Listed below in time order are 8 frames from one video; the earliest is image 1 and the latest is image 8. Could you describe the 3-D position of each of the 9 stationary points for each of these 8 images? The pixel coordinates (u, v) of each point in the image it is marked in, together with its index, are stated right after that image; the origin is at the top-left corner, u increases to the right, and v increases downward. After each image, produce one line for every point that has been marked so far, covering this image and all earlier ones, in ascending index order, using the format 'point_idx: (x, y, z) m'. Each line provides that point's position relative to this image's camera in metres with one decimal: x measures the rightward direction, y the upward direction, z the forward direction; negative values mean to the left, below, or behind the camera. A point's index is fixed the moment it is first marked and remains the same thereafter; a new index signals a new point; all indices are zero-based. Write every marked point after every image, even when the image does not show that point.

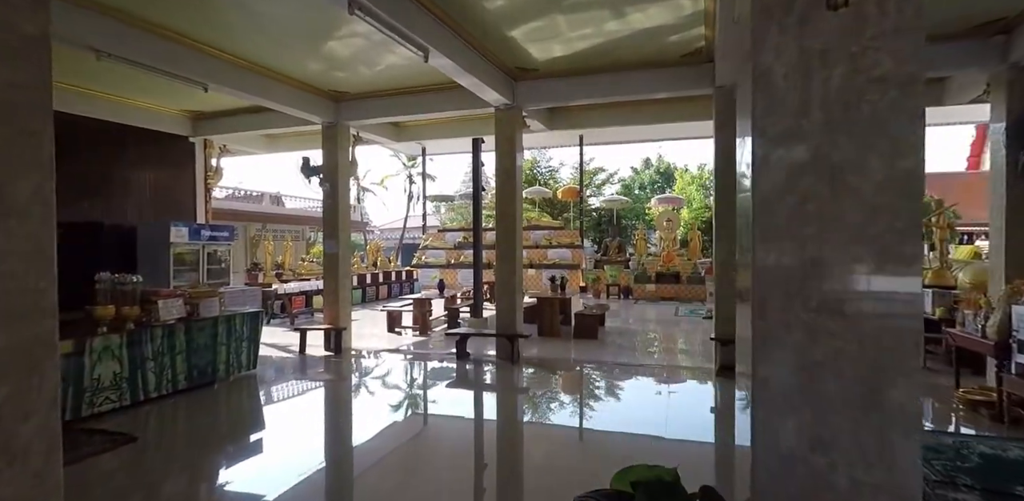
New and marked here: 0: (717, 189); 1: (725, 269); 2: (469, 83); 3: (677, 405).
0: (+1.8, +0.6, +4.6) m
1: (+1.9, -0.2, +4.6) m
2: (-0.4, +1.5, +4.5) m
3: (+1.4, -1.2, +4.5) m
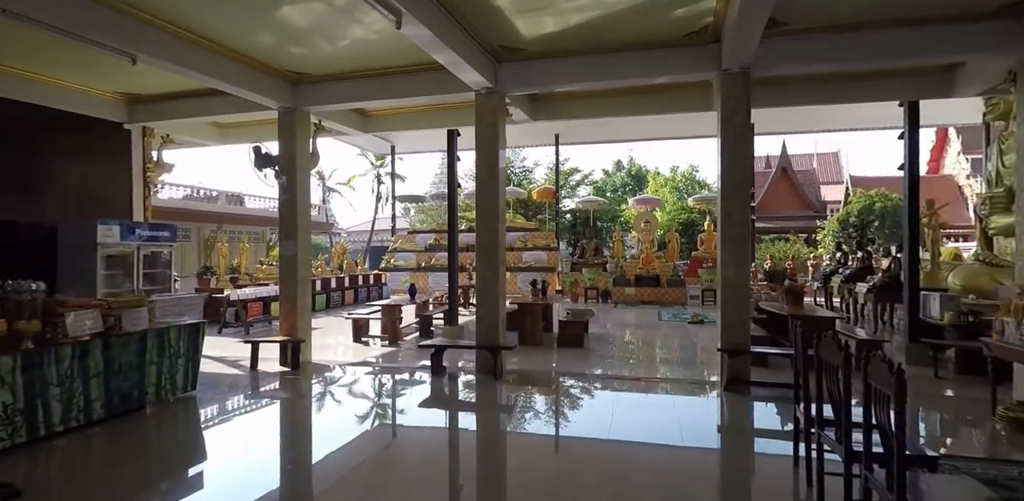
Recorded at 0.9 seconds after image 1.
0: (+1.7, +0.5, +4.1) m
1: (+1.7, -0.2, +4.1) m
2: (-0.5, +1.5, +4.0) m
3: (+1.3, -1.2, +4.0) m
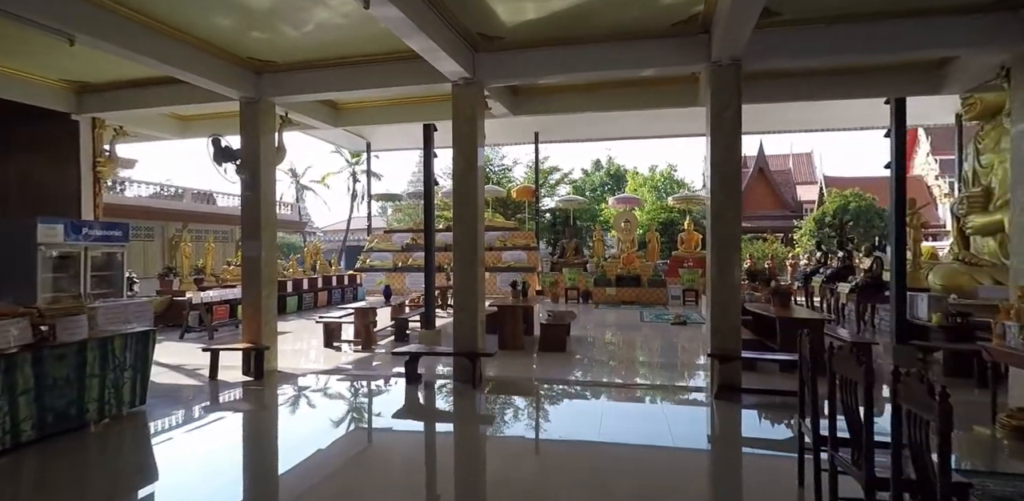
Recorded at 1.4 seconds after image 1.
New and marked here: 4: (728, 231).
0: (+1.5, +0.5, +4.0) m
1: (+1.6, -0.2, +3.9) m
2: (-0.7, +1.5, +3.7) m
3: (+1.1, -1.2, +3.8) m
4: (+1.6, +0.1, +3.9) m
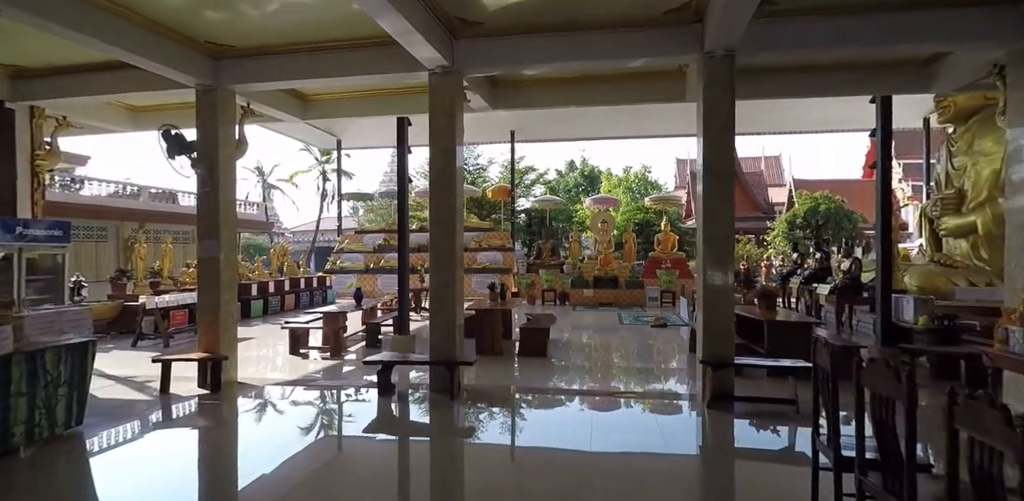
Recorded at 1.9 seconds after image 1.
0: (+1.4, +0.5, +3.8) m
1: (+1.5, -0.2, +3.8) m
2: (-0.8, +1.4, +3.4) m
3: (+1.0, -1.2, +3.6) m
4: (+1.5, +0.1, +3.7) m
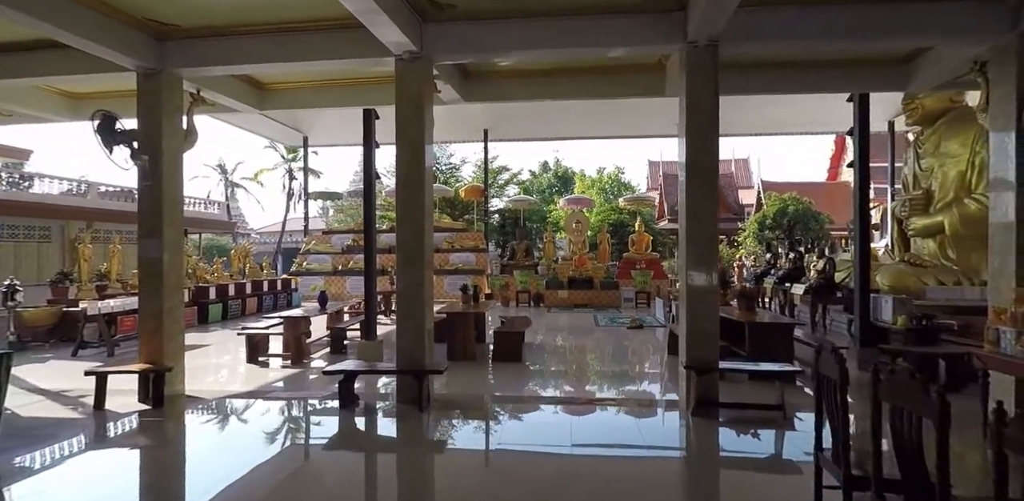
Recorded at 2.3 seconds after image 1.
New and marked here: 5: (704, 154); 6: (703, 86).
0: (+1.2, +0.5, +3.6) m
1: (+1.3, -0.2, +3.6) m
2: (-0.9, +1.5, +3.1) m
3: (+0.8, -1.2, +3.4) m
4: (+1.3, +0.1, +3.6) m
5: (+1.3, +0.7, +3.6) m
6: (+1.3, +1.1, +3.6) m
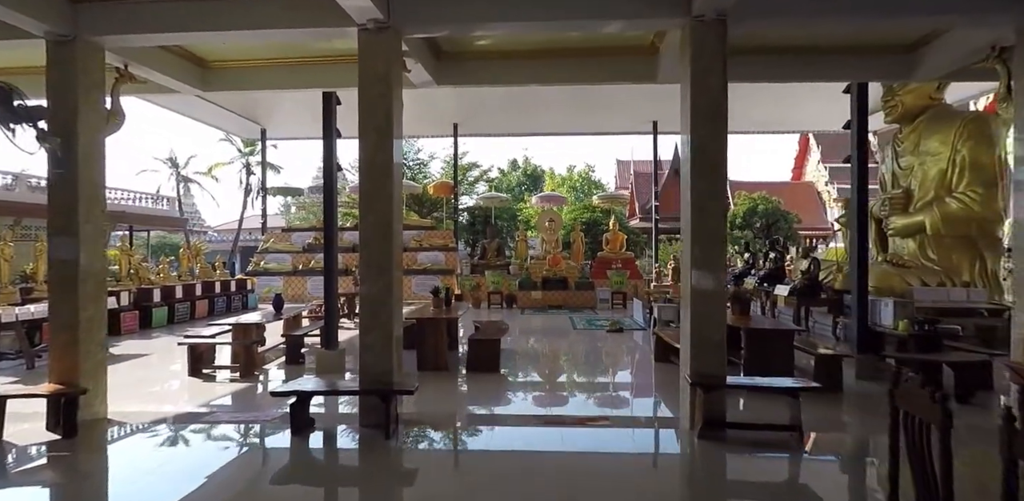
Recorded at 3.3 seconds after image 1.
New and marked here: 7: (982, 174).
0: (+1.1, +0.5, +3.2) m
1: (+1.2, -0.2, +3.2) m
2: (-1.0, +1.4, +2.6) m
3: (+0.8, -1.2, +3.0) m
4: (+1.2, +0.1, +3.2) m
5: (+1.2, +0.7, +3.2) m
6: (+1.2, +1.1, +3.2) m
7: (+6.4, +1.0, +7.1) m
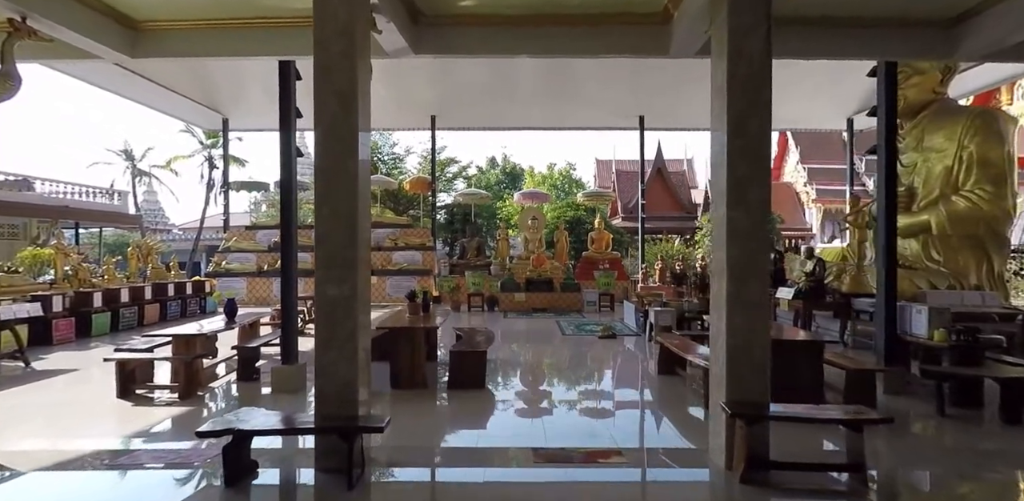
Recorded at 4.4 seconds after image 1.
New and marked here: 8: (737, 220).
0: (+1.1, +0.5, +2.6) m
1: (+1.1, -0.2, +2.6) m
2: (-1.0, +1.5, +1.9) m
3: (+0.7, -1.2, +2.4) m
4: (+1.2, +0.1, +2.6) m
5: (+1.2, +0.7, +2.6) m
6: (+1.2, +1.1, +2.6) m
7: (+6.2, +1.0, +6.7) m
8: (+1.1, +0.2, +2.6) m
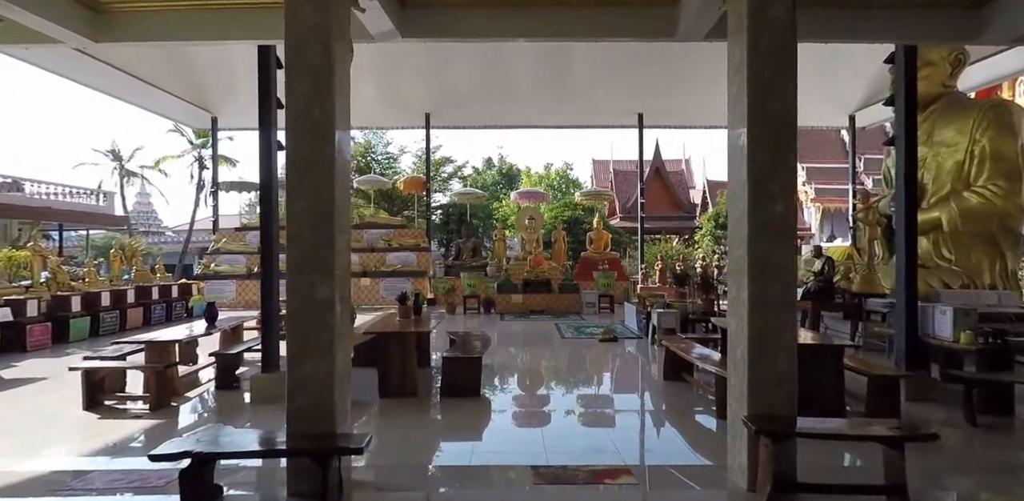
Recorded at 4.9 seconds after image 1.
0: (+1.1, +0.6, +2.3) m
1: (+1.1, -0.2, +2.3) m
2: (-1.0, +1.5, +1.6) m
3: (+0.7, -1.2, +2.1) m
4: (+1.2, +0.1, +2.3) m
5: (+1.2, +0.7, +2.3) m
6: (+1.2, +1.1, +2.3) m
7: (+6.2, +1.1, +6.5) m
8: (+1.1, +0.2, +2.3) m
